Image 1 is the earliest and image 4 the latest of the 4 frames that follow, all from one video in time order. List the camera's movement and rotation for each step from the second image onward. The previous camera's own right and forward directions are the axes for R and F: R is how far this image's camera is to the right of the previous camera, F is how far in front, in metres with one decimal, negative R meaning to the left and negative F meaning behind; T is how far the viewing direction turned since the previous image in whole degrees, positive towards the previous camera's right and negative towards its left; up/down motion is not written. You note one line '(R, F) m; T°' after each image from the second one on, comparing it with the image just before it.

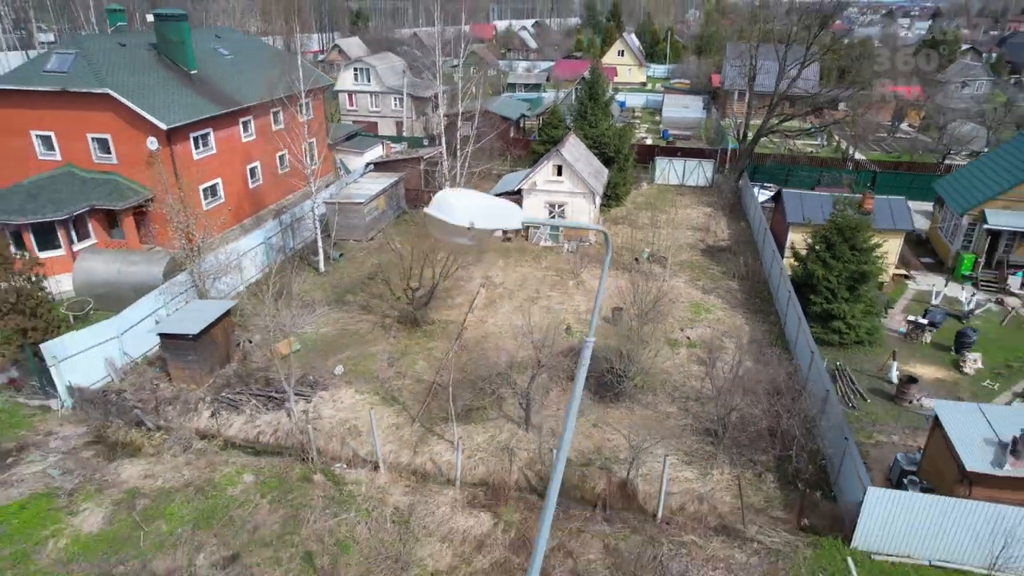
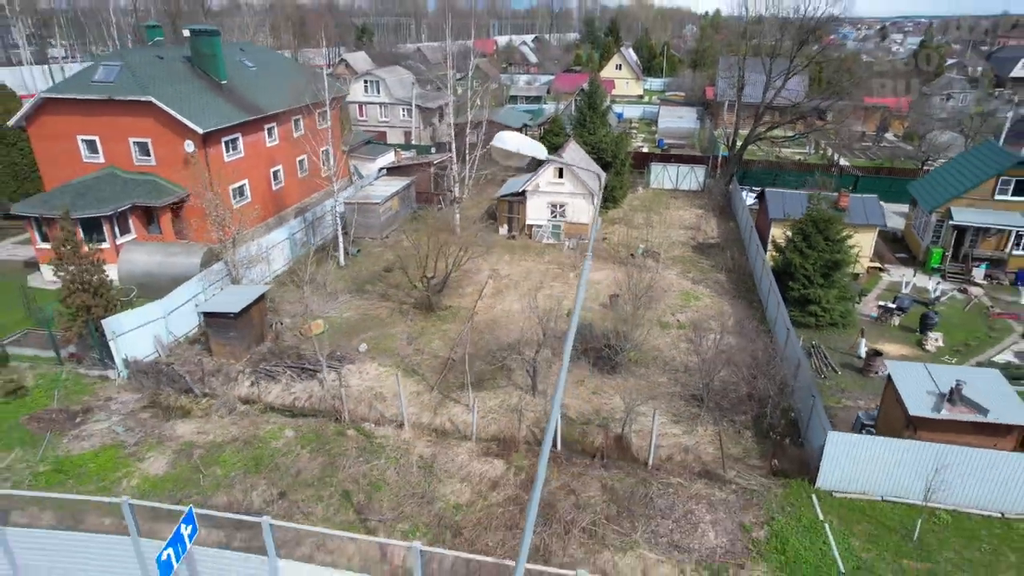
(-0.1, -1.0) m; 0°
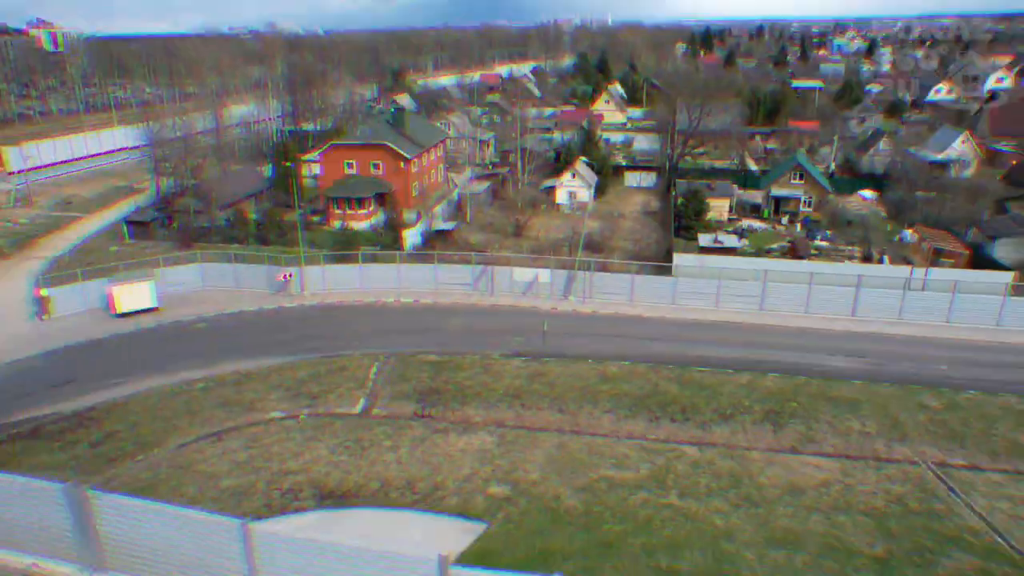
(-1.7, -13.5) m; -2°
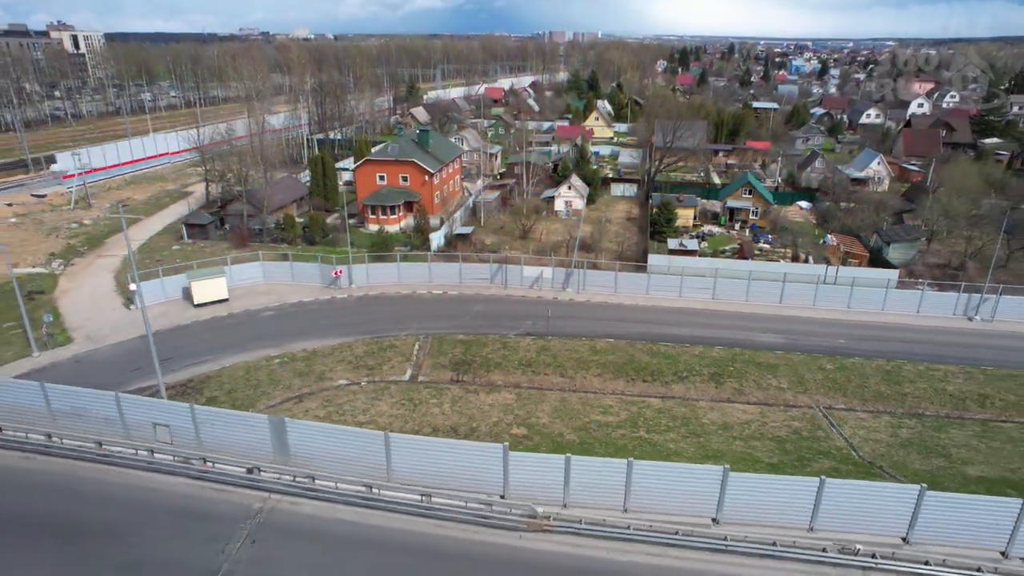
(-1.2, -3.7) m; +4°
